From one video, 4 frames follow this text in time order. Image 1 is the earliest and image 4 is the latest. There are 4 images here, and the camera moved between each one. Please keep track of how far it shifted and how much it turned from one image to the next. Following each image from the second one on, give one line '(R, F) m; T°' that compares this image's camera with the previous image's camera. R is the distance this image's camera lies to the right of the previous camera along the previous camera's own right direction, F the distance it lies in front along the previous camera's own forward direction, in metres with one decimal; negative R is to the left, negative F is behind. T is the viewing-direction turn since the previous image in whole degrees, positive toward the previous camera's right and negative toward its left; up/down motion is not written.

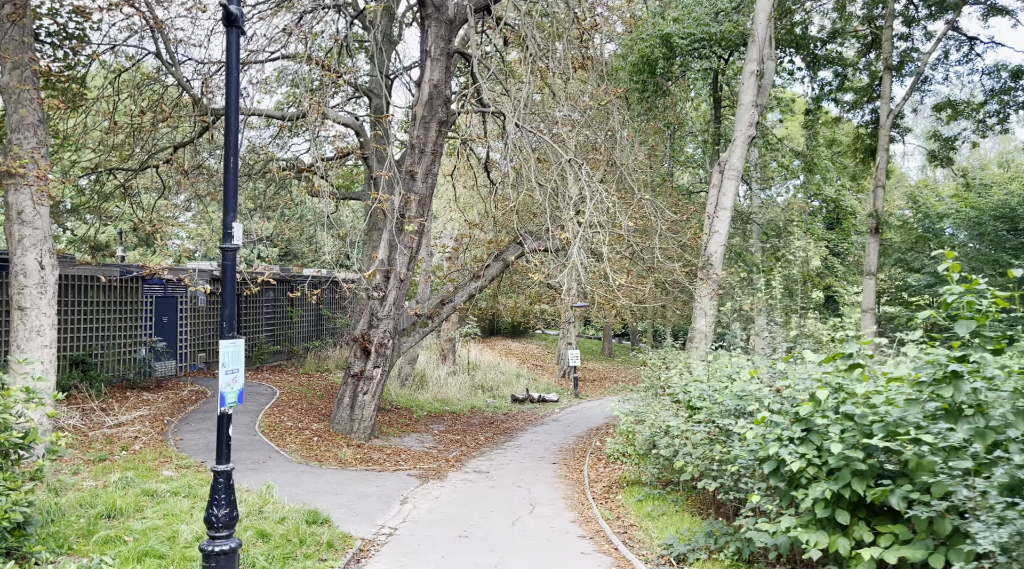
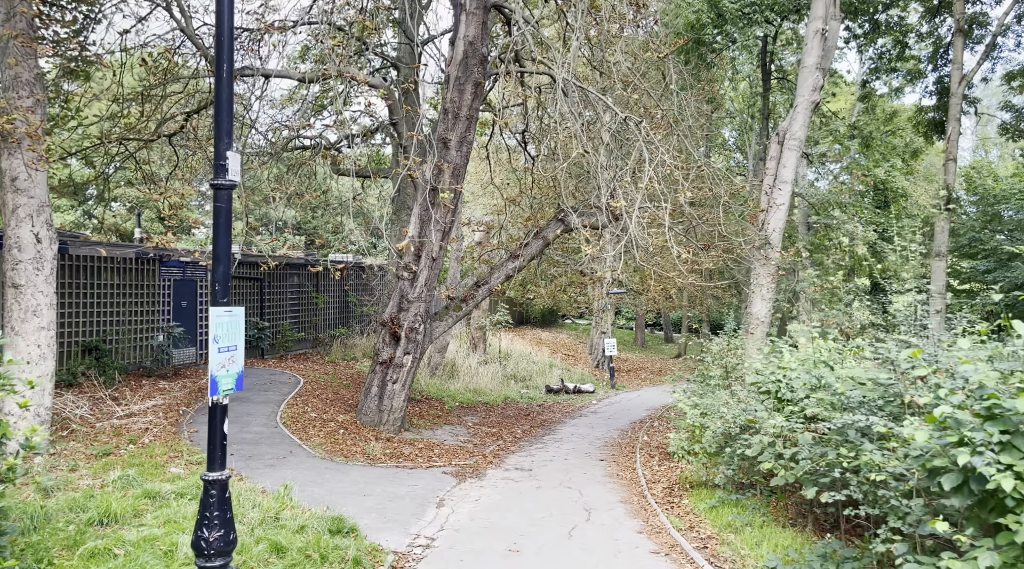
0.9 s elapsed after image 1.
(-0.3, +1.1) m; -2°
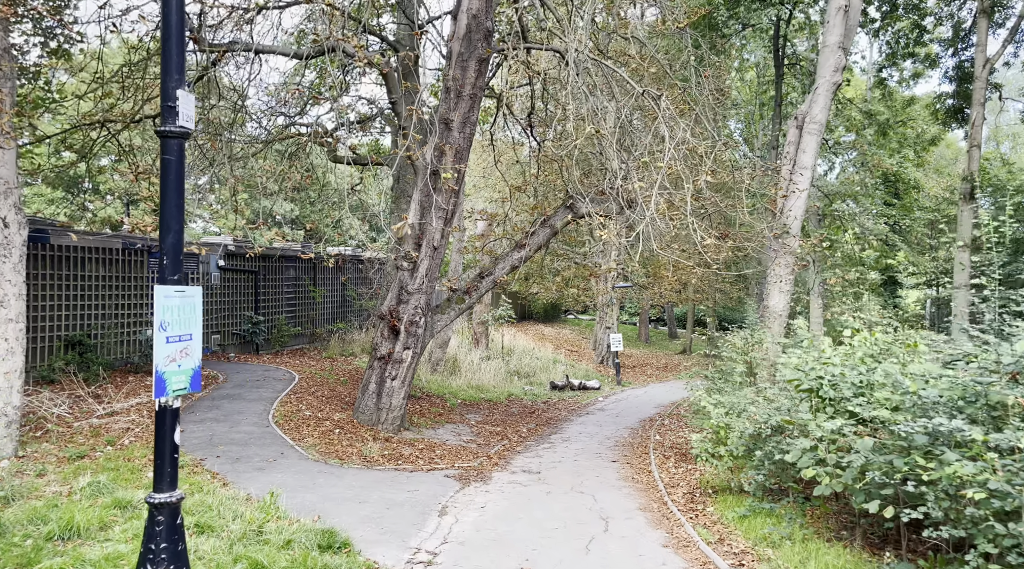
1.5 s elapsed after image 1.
(-0.1, +0.7) m; 0°
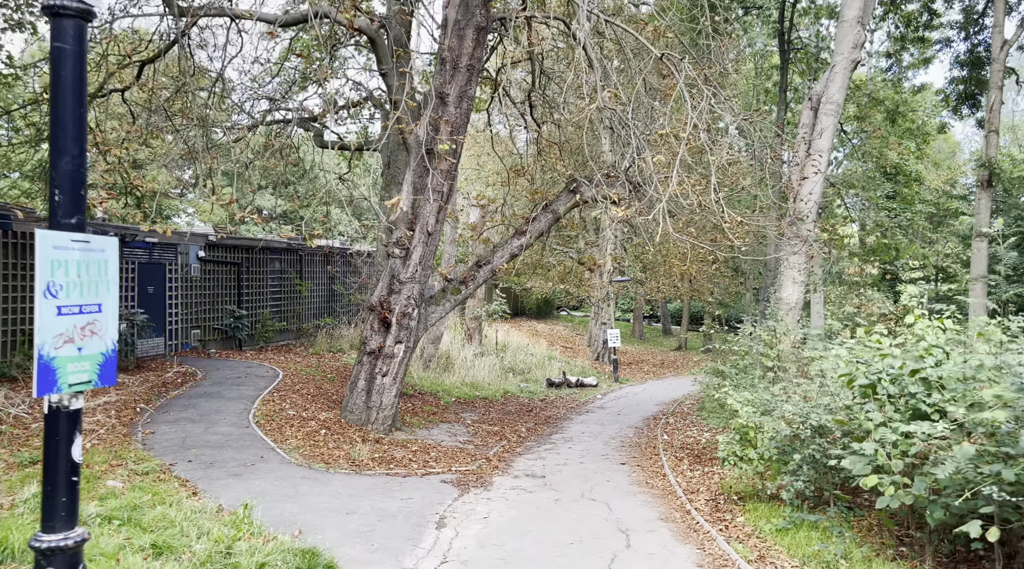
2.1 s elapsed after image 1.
(-0.1, +0.8) m; +1°
